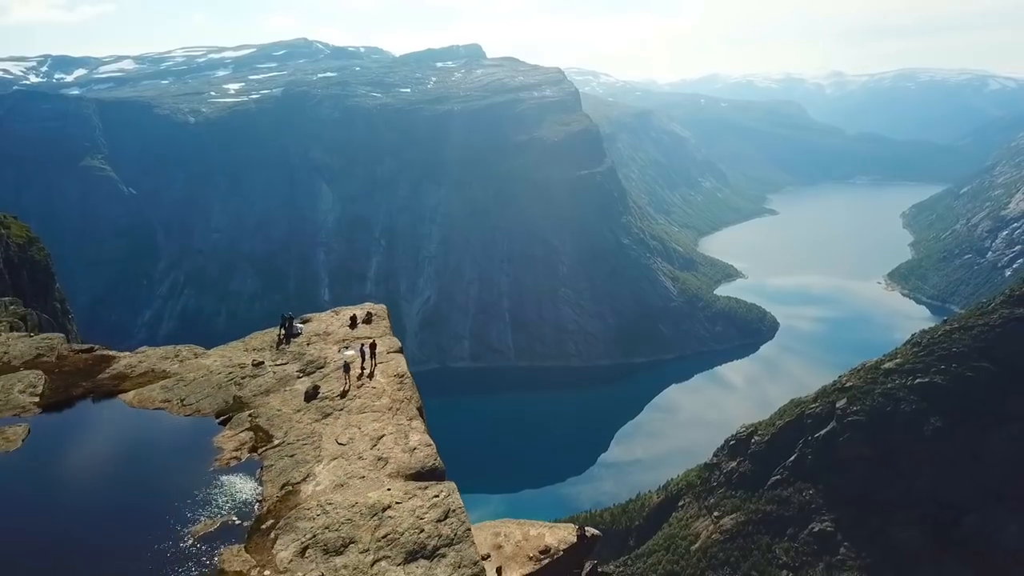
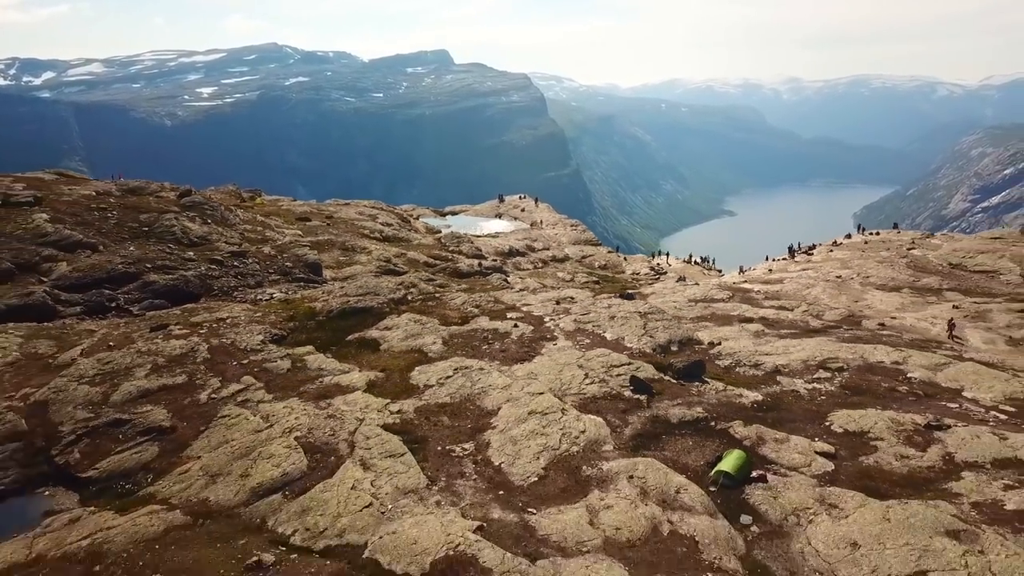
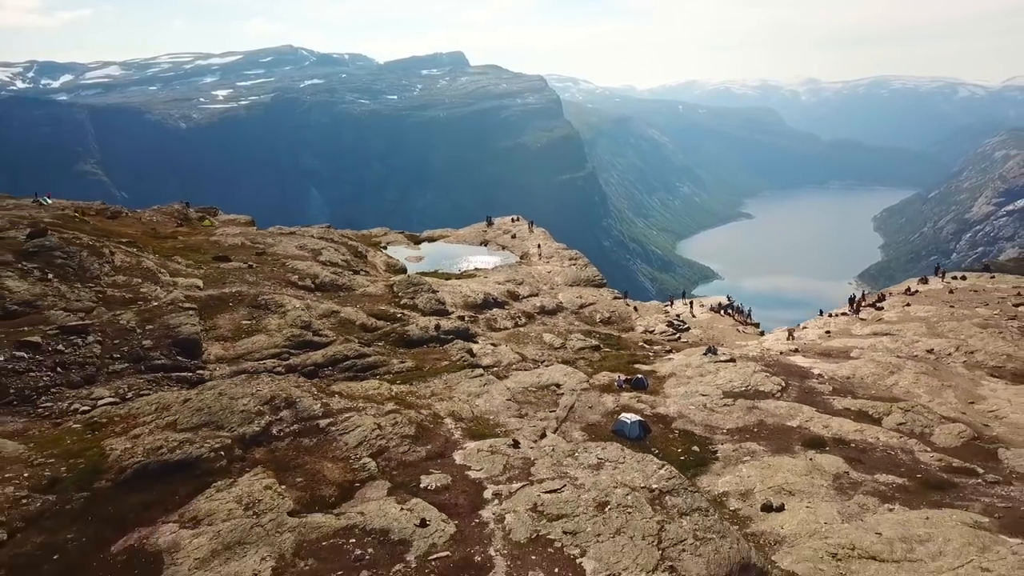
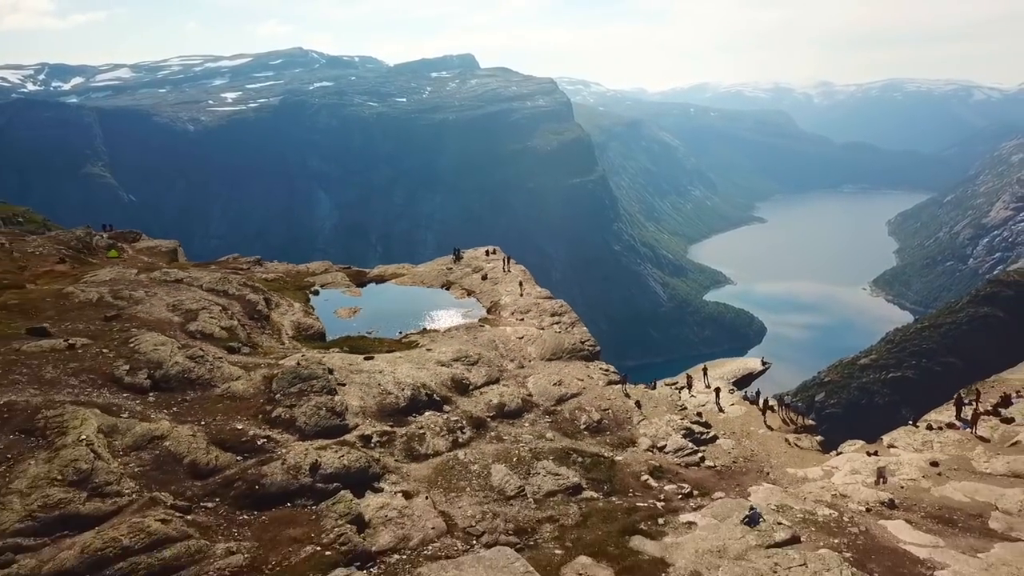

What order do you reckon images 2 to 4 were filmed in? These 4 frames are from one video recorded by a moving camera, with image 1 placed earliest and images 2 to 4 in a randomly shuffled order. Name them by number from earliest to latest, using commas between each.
4, 3, 2
